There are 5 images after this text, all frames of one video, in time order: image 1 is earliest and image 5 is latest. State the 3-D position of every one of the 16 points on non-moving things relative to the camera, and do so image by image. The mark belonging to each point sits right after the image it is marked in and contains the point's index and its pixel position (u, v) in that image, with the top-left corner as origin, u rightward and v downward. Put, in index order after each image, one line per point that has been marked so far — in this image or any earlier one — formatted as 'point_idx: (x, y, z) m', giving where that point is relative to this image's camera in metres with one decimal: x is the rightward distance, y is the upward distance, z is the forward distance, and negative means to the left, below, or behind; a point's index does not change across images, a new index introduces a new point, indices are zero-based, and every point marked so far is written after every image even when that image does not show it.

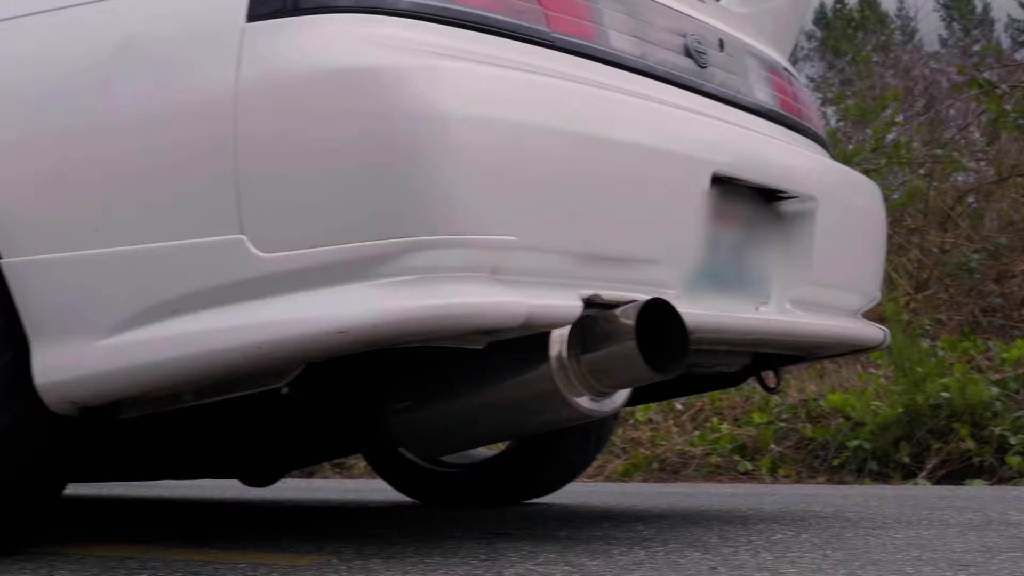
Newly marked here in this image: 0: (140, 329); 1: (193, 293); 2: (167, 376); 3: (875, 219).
0: (-0.5, -0.1, +2.1) m
1: (-0.4, 0.0, +2.1) m
2: (-0.5, -0.1, +2.1) m
3: (+0.7, +0.1, +3.1) m
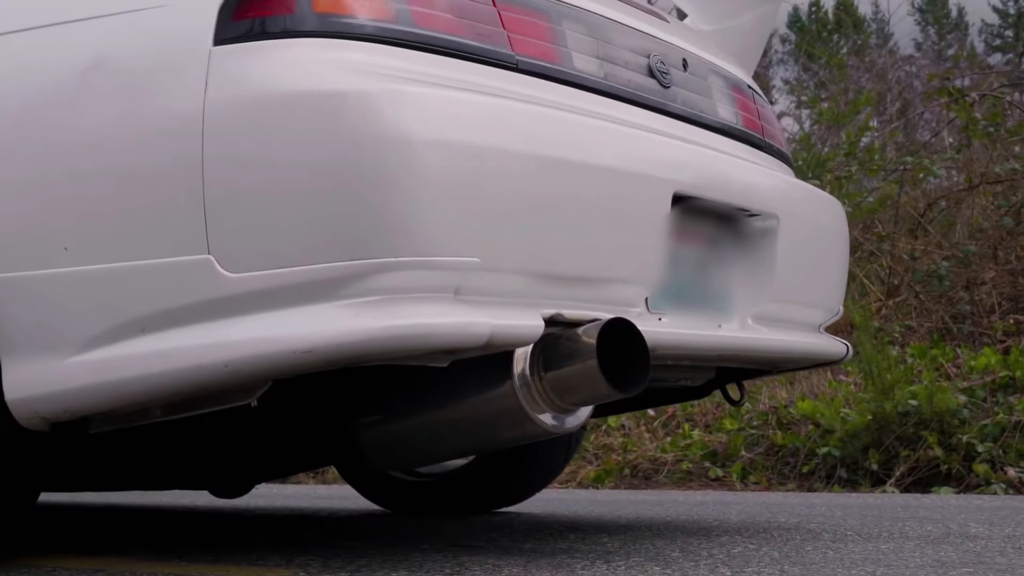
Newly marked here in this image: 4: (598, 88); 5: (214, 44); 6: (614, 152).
0: (-0.6, -0.1, +2.2) m
1: (-0.5, 0.0, +2.1) m
2: (-0.5, -0.1, +2.1) m
3: (+0.7, +0.1, +3.2) m
4: (+0.1, +0.3, +2.5) m
5: (-0.4, +0.3, +2.1) m
6: (+0.2, +0.2, +2.4) m
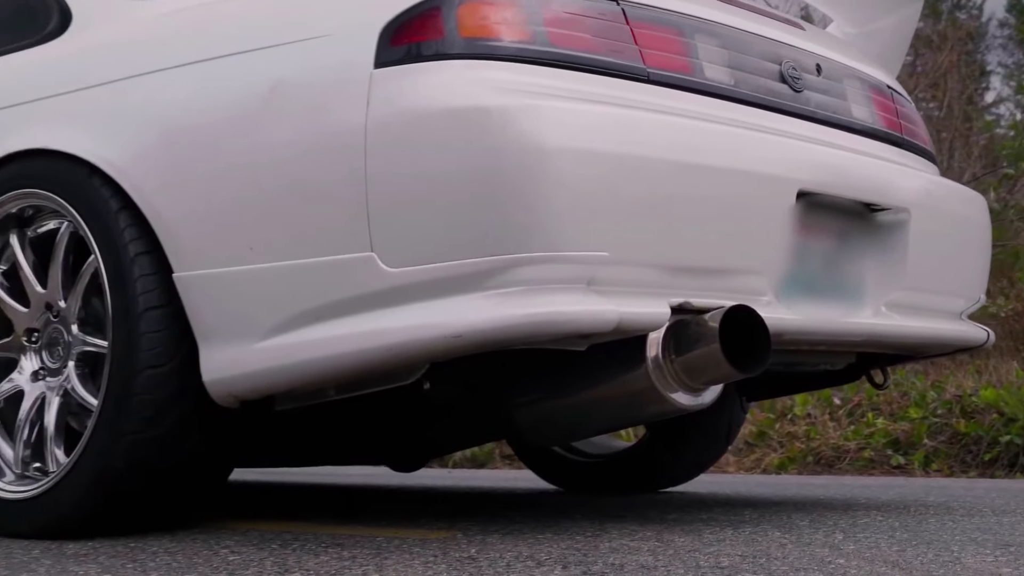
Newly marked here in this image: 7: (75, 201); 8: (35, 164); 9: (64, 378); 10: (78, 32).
0: (-0.4, -0.1, +2.5) m
1: (-0.3, 0.0, +2.4) m
2: (-0.3, -0.1, +2.5) m
3: (+1.0, +0.1, +3.3) m
4: (+0.4, +0.3, +2.7) m
5: (-0.2, +0.3, +2.4) m
6: (+0.4, +0.2, +2.6) m
7: (-0.8, +0.1, +2.7) m
8: (-0.8, +0.2, +2.8) m
9: (-0.8, -0.2, +2.8) m
10: (-0.8, +0.5, +2.9) m
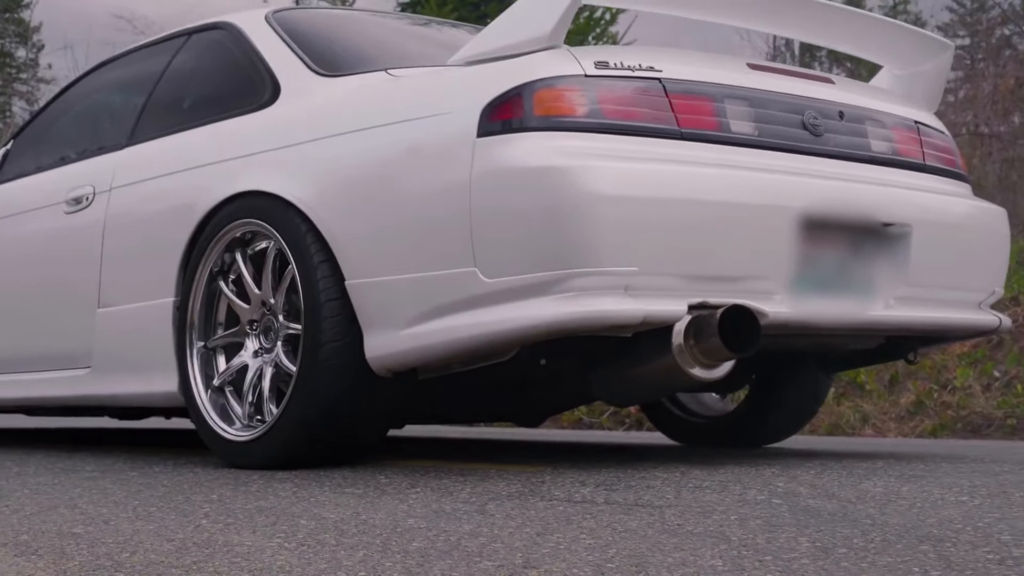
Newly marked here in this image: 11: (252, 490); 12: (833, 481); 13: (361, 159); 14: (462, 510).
0: (-0.2, -0.1, +3.5) m
1: (-0.1, 0.0, +3.4) m
2: (-0.2, -0.1, +3.5) m
3: (+1.2, +0.1, +4.1) m
4: (+0.5, +0.3, +3.6) m
5: (-0.1, +0.3, +3.4) m
6: (+0.5, +0.2, +3.5) m
7: (-0.6, +0.1, +3.8) m
8: (-0.6, +0.2, +3.9) m
9: (-0.6, -0.2, +3.8) m
10: (-0.6, +0.5, +4.0) m
11: (-0.5, -0.4, +3.2) m
12: (+0.6, -0.4, +3.0) m
13: (-0.3, +0.3, +3.6) m
14: (-0.1, -0.4, +2.7) m
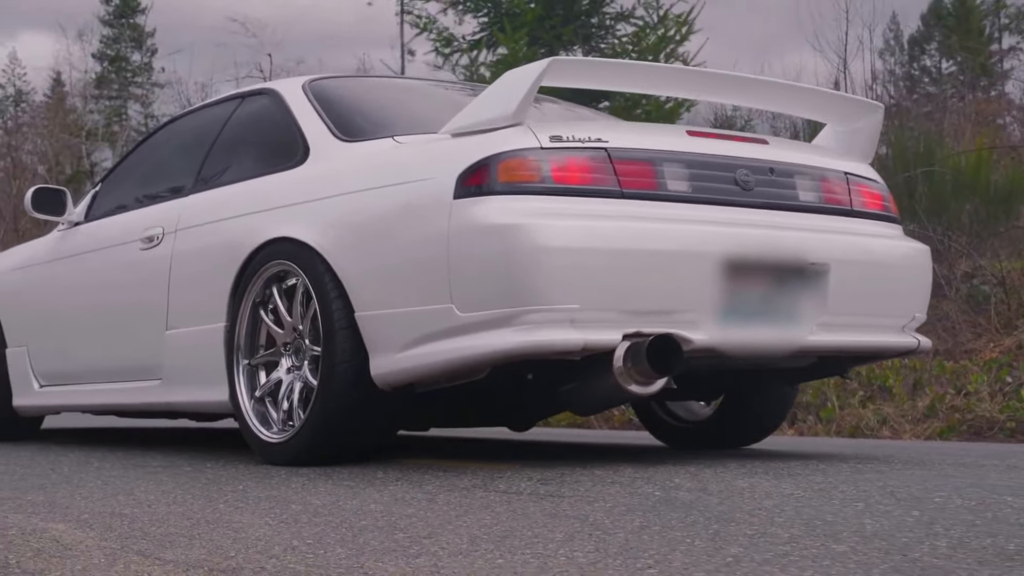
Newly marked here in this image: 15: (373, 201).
0: (-0.3, -0.2, +4.3) m
1: (-0.2, -0.1, +4.2) m
2: (-0.2, -0.2, +4.3) m
3: (+1.2, +0.1, +4.8) m
4: (+0.5, +0.2, +4.3) m
5: (-0.1, +0.2, +4.2) m
6: (+0.5, +0.1, +4.2) m
7: (-0.6, +0.1, +4.6) m
8: (-0.7, +0.1, +4.7) m
9: (-0.6, -0.2, +4.7) m
10: (-0.6, +0.4, +4.8) m
11: (-0.6, -0.5, +4.0) m
12: (+0.5, -0.4, +3.7) m
13: (-0.4, +0.2, +4.4) m
14: (-0.2, -0.5, +3.5) m
15: (-0.4, +0.2, +4.4) m
